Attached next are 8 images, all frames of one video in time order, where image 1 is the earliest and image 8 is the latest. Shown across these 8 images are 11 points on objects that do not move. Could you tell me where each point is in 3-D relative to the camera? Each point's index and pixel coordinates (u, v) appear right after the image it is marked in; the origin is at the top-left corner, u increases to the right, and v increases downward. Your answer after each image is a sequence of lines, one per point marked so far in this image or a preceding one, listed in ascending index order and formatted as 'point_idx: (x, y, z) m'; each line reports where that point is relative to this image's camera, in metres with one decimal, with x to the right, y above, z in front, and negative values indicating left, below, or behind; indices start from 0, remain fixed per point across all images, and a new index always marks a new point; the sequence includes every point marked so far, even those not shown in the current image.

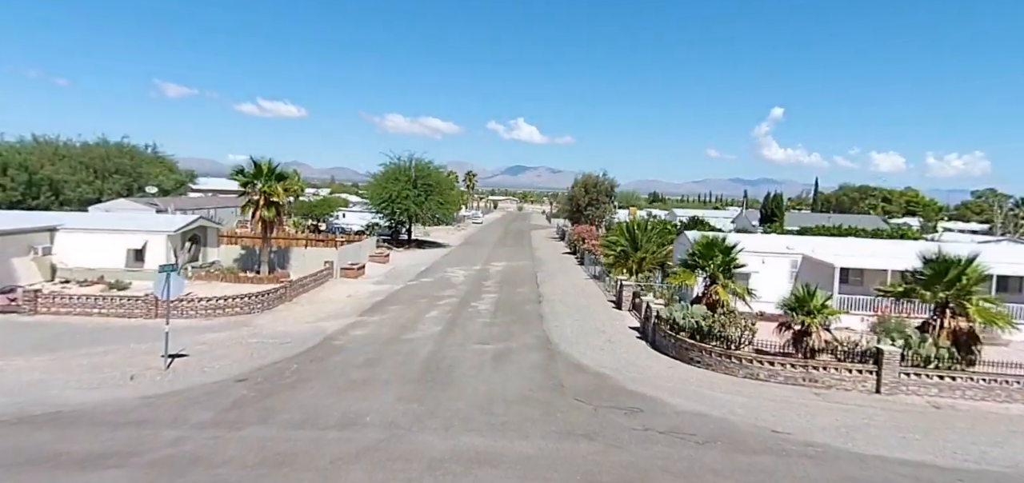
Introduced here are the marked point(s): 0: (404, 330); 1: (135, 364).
0: (-3.0, -2.5, +15.5) m
1: (-7.6, -2.5, +11.1) m
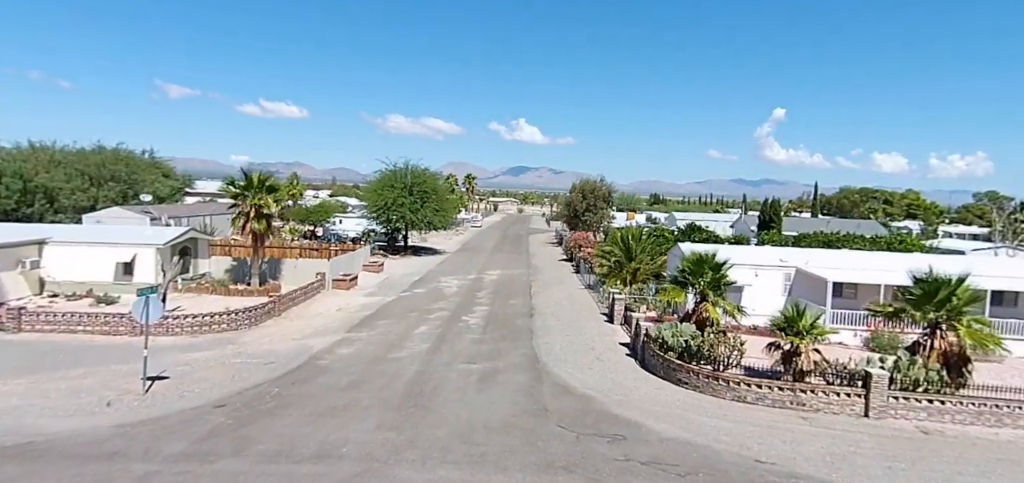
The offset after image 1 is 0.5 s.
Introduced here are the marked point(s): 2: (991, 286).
0: (-3.3, -2.9, +15.4) m
1: (-7.9, -2.9, +11.0) m
2: (+17.1, -1.6, +19.8) m
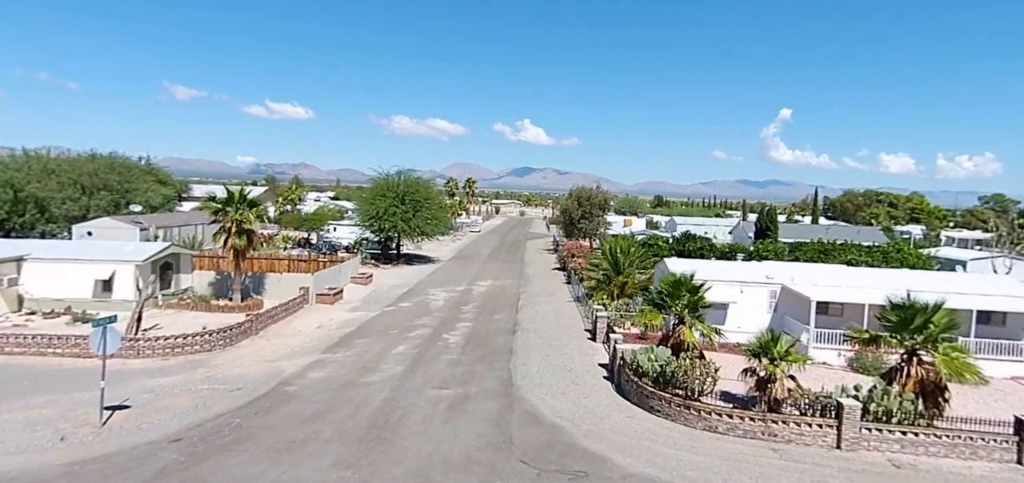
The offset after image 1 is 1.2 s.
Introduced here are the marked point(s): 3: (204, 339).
0: (-4.1, -3.6, +15.2) m
1: (-8.6, -3.5, +10.9) m
2: (+16.4, -2.3, +19.5) m
3: (-9.0, -2.8, +16.1) m
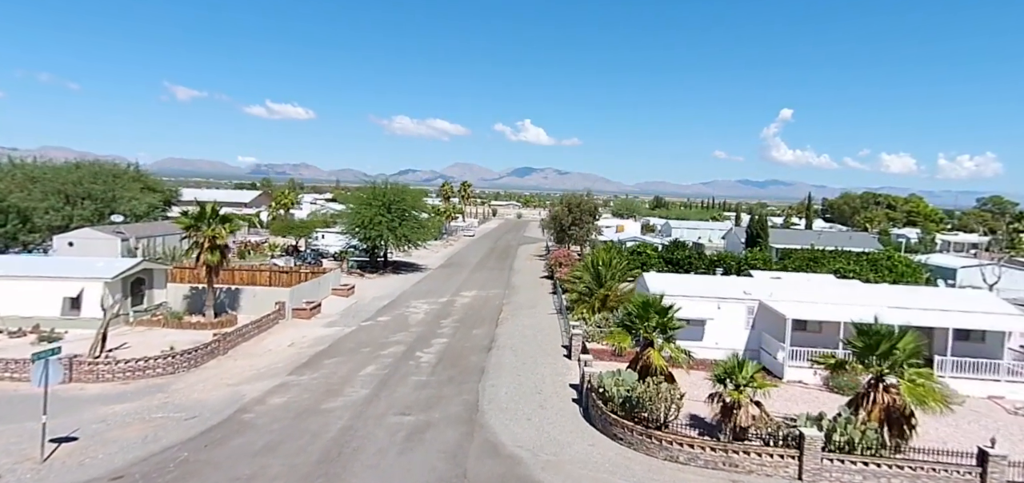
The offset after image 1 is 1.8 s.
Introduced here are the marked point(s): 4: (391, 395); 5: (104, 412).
0: (-5.0, -4.2, +15.0) m
1: (-9.5, -4.1, +10.6) m
2: (+15.5, -2.9, +19.3) m
3: (-9.9, -3.4, +15.9) m
4: (-3.4, -4.2, +15.4) m
5: (-9.6, -4.0, +13.0) m
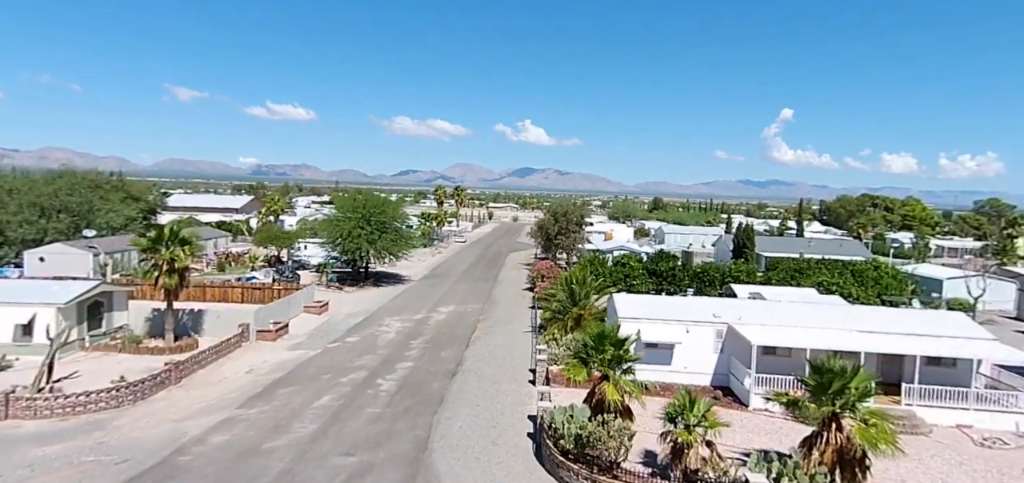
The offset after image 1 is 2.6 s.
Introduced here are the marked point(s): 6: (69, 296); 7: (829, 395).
0: (-6.3, -5.0, +14.6) m
1: (-10.8, -4.9, +10.2) m
2: (+14.2, -3.7, +19.0) m
3: (-11.2, -4.3, +15.5) m
4: (-4.7, -5.1, +15.0) m
5: (-10.9, -4.8, +12.6) m
6: (-15.9, -2.0, +19.9) m
7: (+7.0, -3.5, +12.3) m
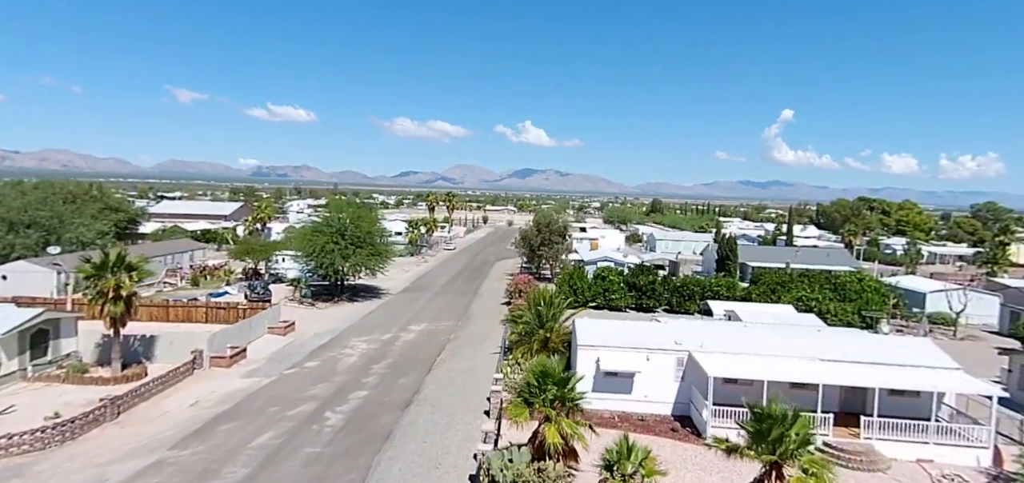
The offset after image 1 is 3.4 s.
0: (-7.9, -6.0, +14.1) m
1: (-12.4, -5.9, +9.7) m
2: (+12.6, -4.7, +18.6) m
3: (-12.8, -5.3, +14.9) m
4: (-6.3, -6.1, +14.5) m
5: (-12.5, -5.8, +12.0) m
6: (-17.5, -3.0, +19.3) m
7: (+5.4, -4.4, +11.8) m
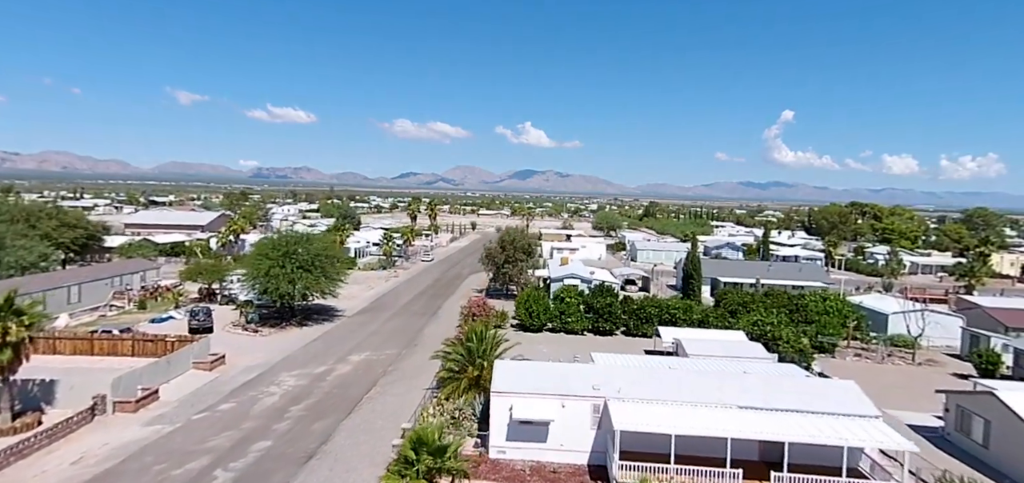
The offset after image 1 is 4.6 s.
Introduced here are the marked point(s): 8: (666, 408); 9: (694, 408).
0: (-11.1, -7.5, +13.1) m
1: (-15.6, -7.4, +8.7) m
2: (+9.3, -6.2, +17.9) m
3: (-16.1, -6.8, +14.0) m
4: (-9.5, -7.6, +13.5) m
5: (-15.6, -7.3, +11.0) m
6: (-20.8, -4.5, +18.3) m
7: (+2.2, -5.9, +11.0) m
8: (+5.4, -5.8, +19.4) m
9: (+6.4, -5.8, +19.4) m
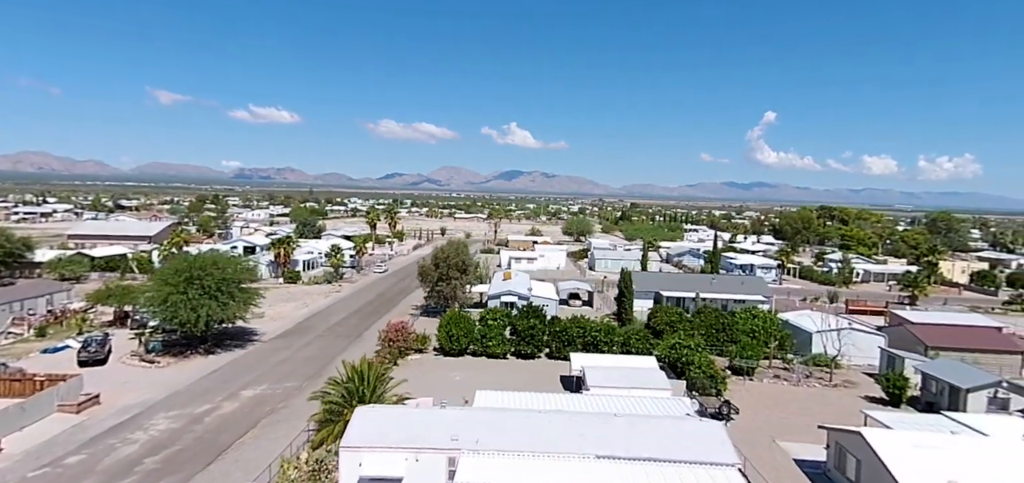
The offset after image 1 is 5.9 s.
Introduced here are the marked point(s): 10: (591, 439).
0: (-16.0, -9.1, +11.7) m
1: (-20.3, -9.0, +7.1) m
2: (+4.2, -7.8, +17.2) m
3: (-21.0, -8.4, +12.3) m
4: (-14.4, -9.2, +12.2) m
5: (-20.4, -8.9, +9.4) m
6: (-25.8, -6.2, +16.5) m
7: (-2.6, -7.4, +10.1) m
8: (+0.2, -7.3, +18.5) m
9: (+1.2, -7.4, +18.6) m
10: (+2.8, -7.0, +19.9) m
